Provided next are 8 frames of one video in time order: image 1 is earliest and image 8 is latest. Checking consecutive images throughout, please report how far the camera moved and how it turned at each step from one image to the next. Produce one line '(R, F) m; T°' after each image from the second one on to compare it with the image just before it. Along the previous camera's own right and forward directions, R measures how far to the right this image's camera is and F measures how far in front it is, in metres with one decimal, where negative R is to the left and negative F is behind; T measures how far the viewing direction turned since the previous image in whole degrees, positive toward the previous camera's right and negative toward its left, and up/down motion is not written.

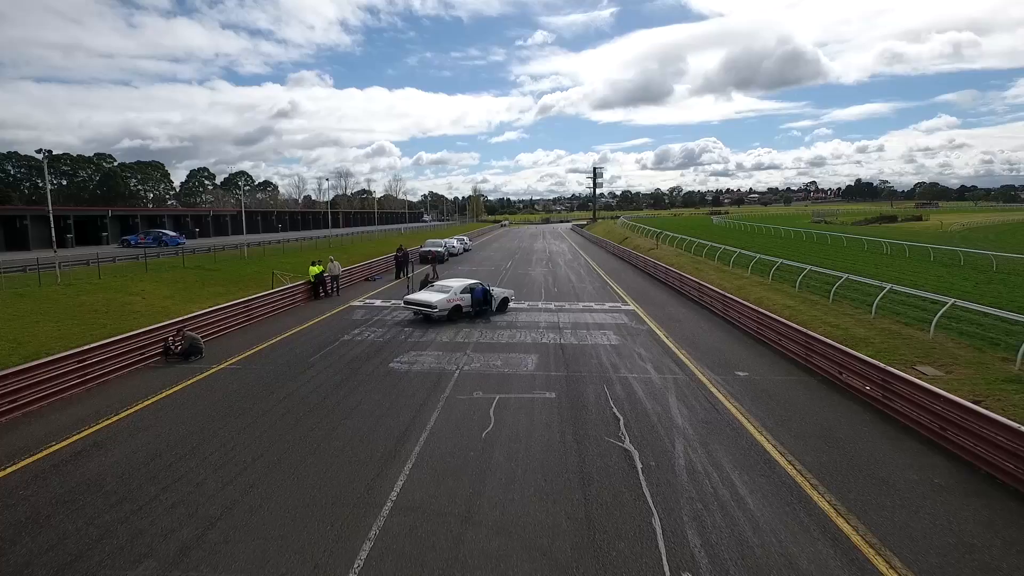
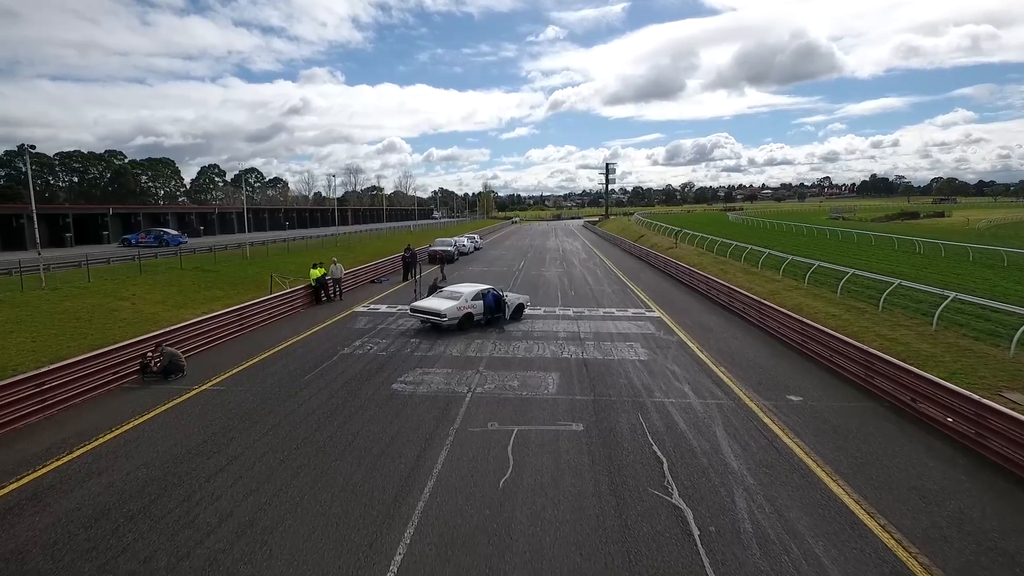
(-0.2, +1.6) m; -1°
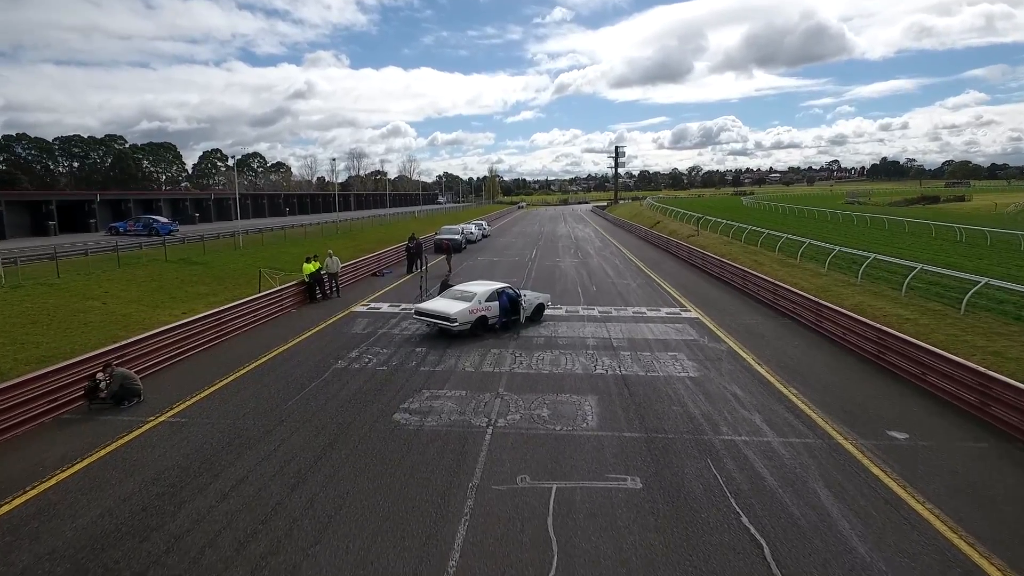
(-0.4, +2.3) m; 0°
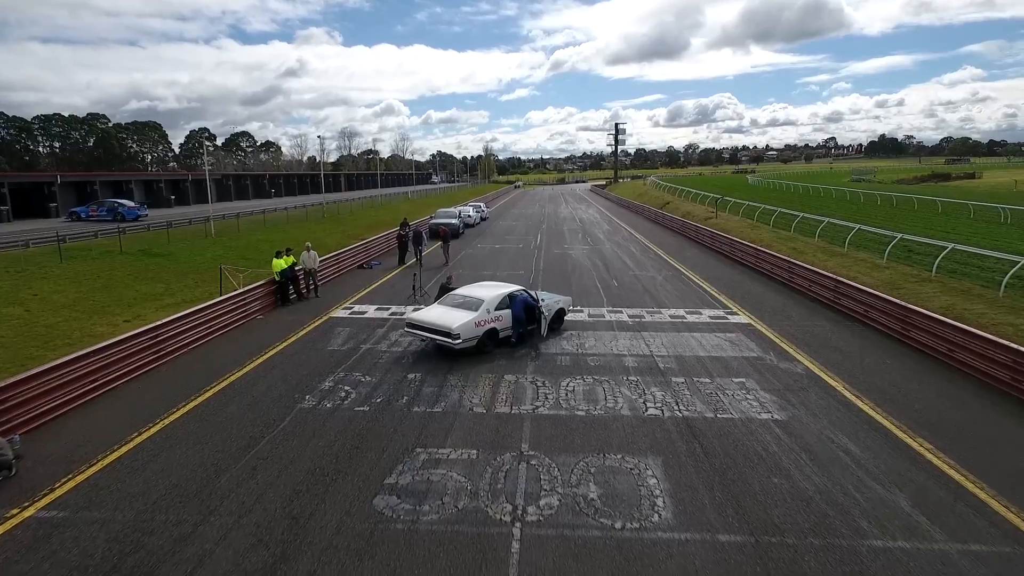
(-0.4, +3.1) m; 0°
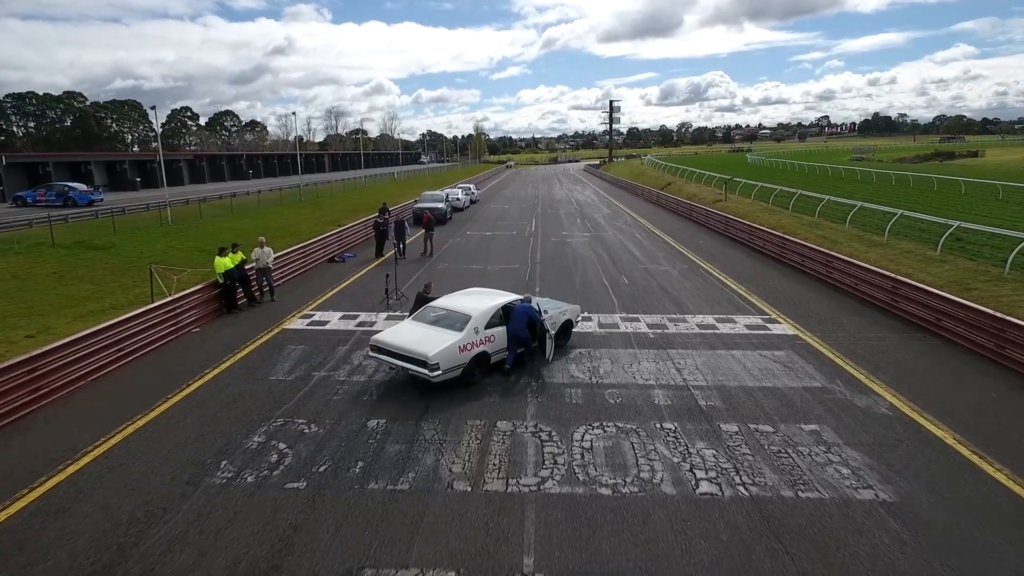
(0.0, +2.7) m; +1°
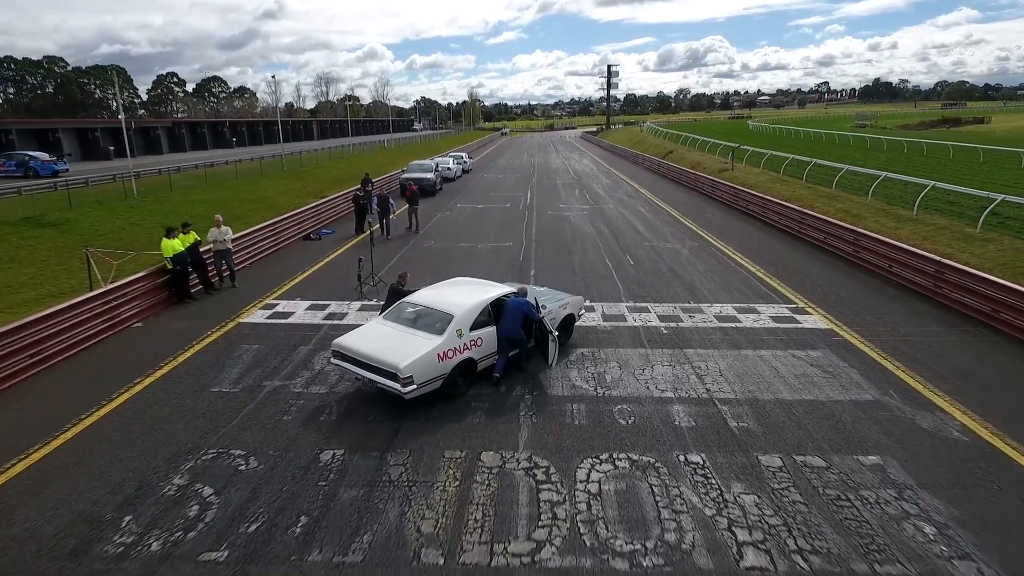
(+0.1, +1.7) m; 0°
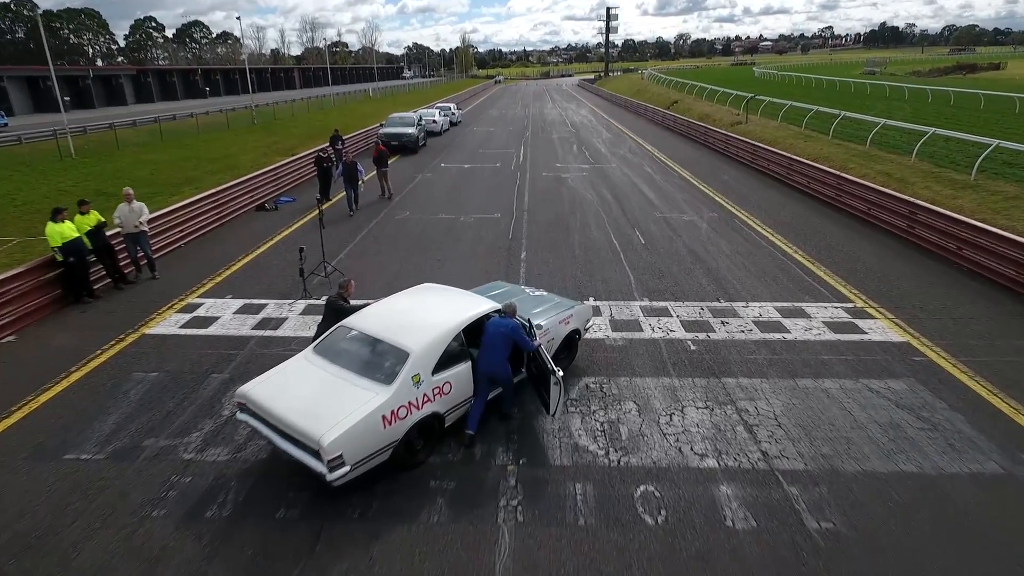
(+0.2, +2.5) m; 0°
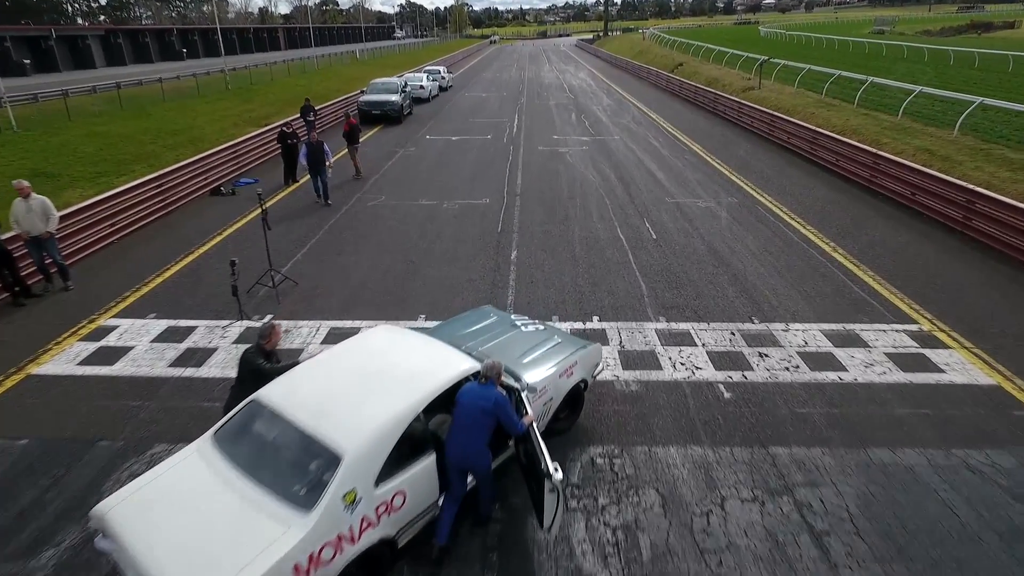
(+0.1, +1.8) m; 0°
